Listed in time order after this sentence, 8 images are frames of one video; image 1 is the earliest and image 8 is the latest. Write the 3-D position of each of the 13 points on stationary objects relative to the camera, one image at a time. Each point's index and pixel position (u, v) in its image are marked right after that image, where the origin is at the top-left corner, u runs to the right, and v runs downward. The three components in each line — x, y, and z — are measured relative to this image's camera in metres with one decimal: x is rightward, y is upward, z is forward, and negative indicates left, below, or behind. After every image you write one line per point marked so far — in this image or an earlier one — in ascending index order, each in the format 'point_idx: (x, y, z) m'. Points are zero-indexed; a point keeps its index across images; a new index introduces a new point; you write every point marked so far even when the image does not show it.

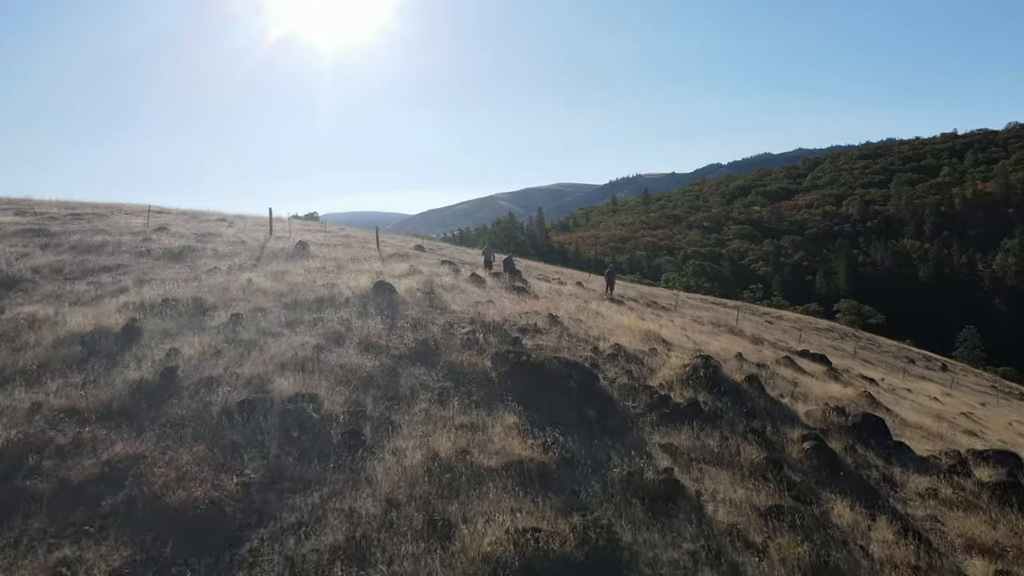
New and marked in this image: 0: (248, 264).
0: (-6.1, +0.6, +17.3) m
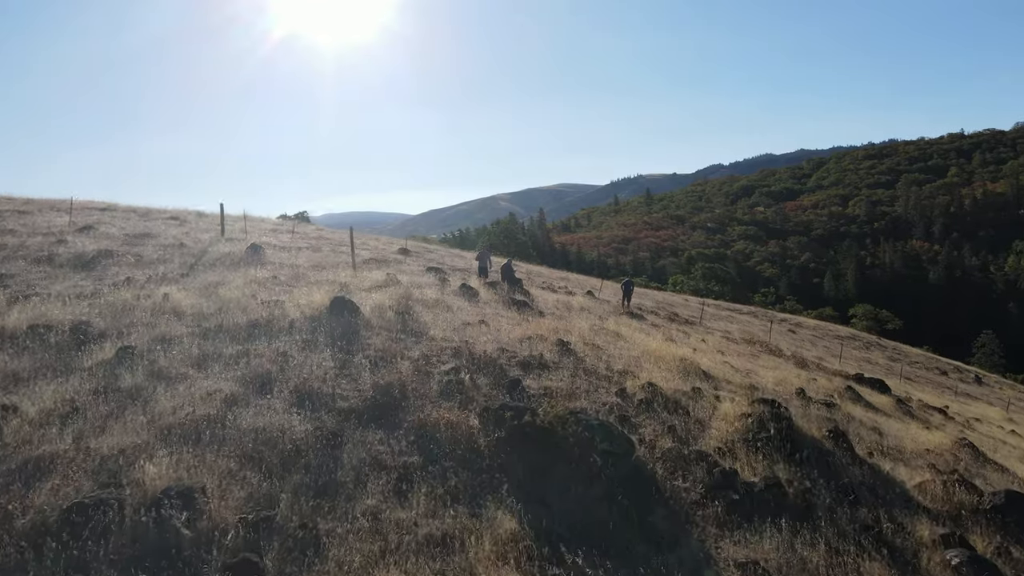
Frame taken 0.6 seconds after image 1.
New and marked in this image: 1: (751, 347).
0: (-6.1, +0.3, +13.6) m
1: (+6.3, -1.6, +19.6) m
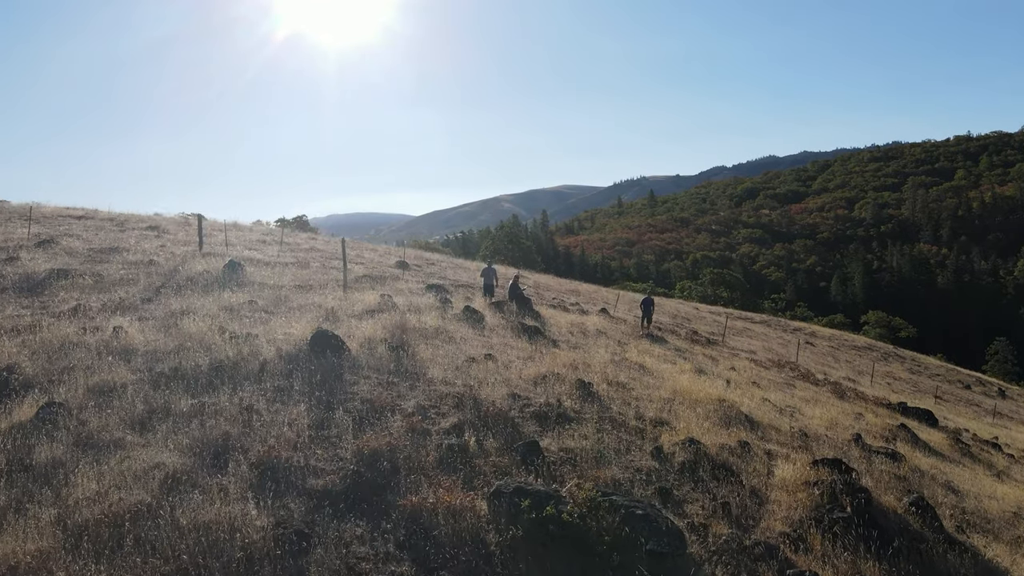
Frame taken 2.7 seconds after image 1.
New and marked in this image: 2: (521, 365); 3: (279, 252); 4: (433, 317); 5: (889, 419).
0: (-5.9, -0.2, +11.9) m
1: (+6.5, -2.0, +17.8) m
2: (+0.1, -1.2, +11.3) m
3: (-5.9, +0.9, +19.0) m
4: (-1.4, -0.5, +13.6) m
5: (+7.7, -2.7, +15.2) m
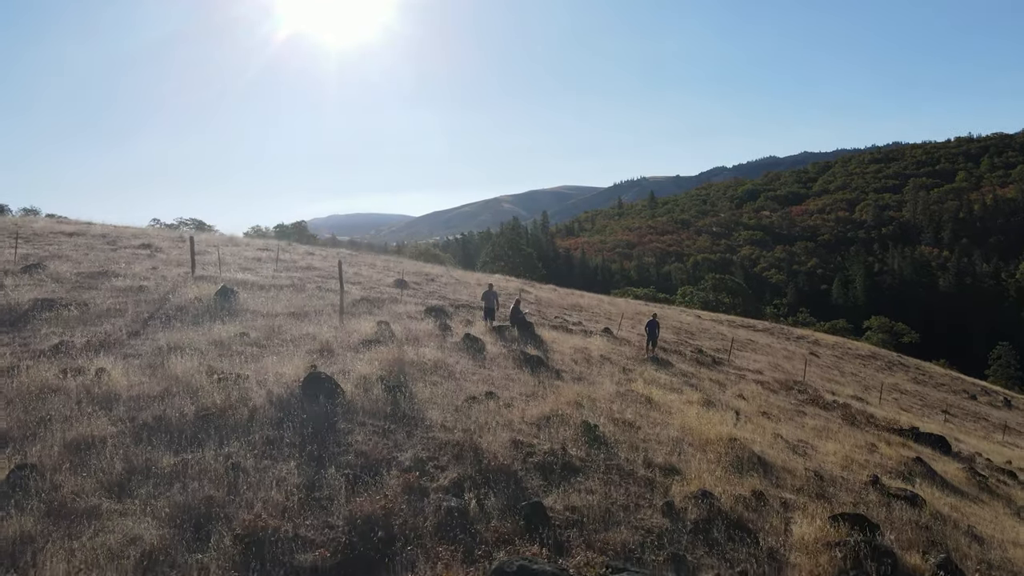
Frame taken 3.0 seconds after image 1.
0: (-5.9, -0.7, +11.4) m
1: (+6.5, -2.6, +17.3) m
2: (+0.2, -1.7, +10.9) m
3: (-5.9, +0.4, +18.5) m
4: (-1.4, -1.0, +13.1) m
5: (+7.7, -3.2, +14.7) m
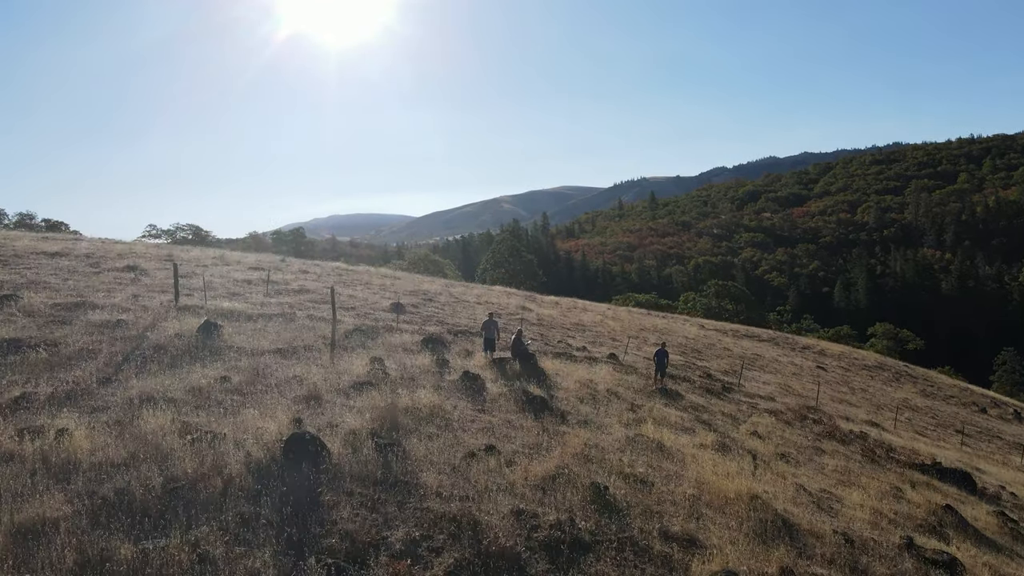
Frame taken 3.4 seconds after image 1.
0: (-5.8, -1.3, +10.5) m
1: (+6.6, -3.2, +16.5) m
2: (+0.2, -2.3, +10.0) m
3: (-5.9, -0.2, +17.7) m
4: (-1.4, -1.6, +12.2) m
5: (+7.7, -3.8, +13.9) m
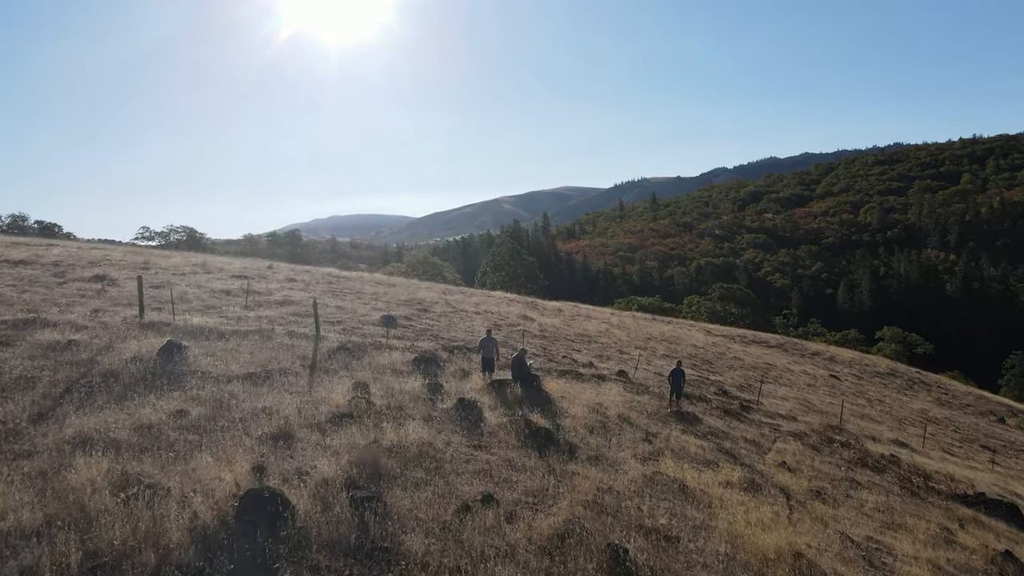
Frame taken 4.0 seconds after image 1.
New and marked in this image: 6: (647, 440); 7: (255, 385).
0: (-5.8, -1.5, +9.1) m
1: (+6.6, -3.4, +15.0) m
2: (+0.2, -2.5, +8.5) m
3: (-5.9, -0.5, +16.2) m
4: (-1.4, -1.9, +10.7) m
5: (+7.8, -4.0, +12.4) m
6: (+2.3, -2.5, +12.5) m
7: (-3.9, -1.4, +11.2) m
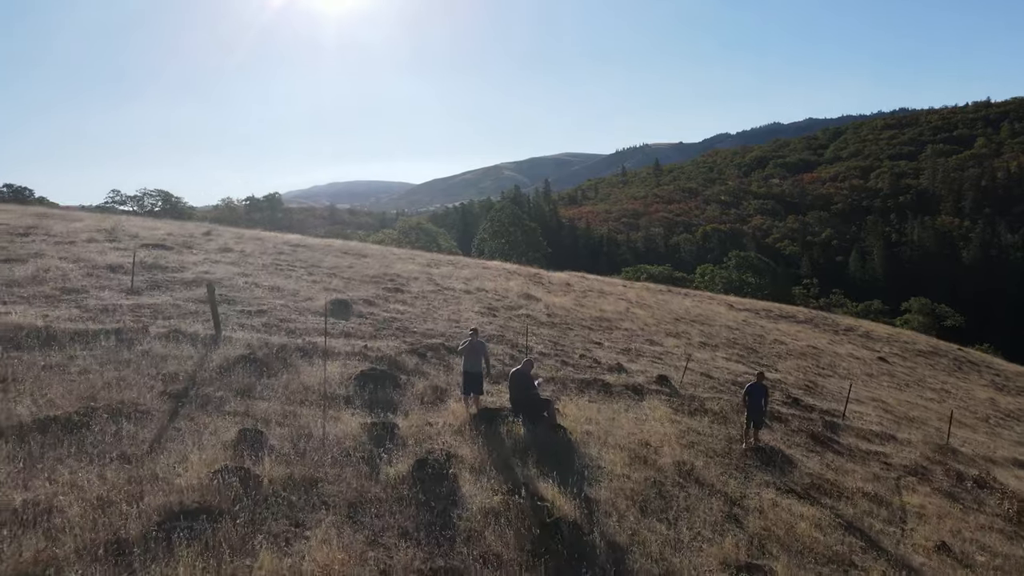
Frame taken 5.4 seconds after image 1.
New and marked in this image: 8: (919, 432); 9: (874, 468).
0: (-5.8, -1.5, +4.1) m
1: (+6.6, -3.1, +10.1) m
2: (+0.2, -2.5, +3.6) m
3: (-5.9, -0.1, +11.2) m
4: (-1.4, -1.8, +5.8) m
5: (+7.7, -3.8, +7.5) m
6: (+2.2, -2.3, +7.6) m
7: (-3.9, -1.3, +6.2) m
8: (+8.5, -3.0, +15.5) m
9: (+5.3, -2.6, +11.2) m
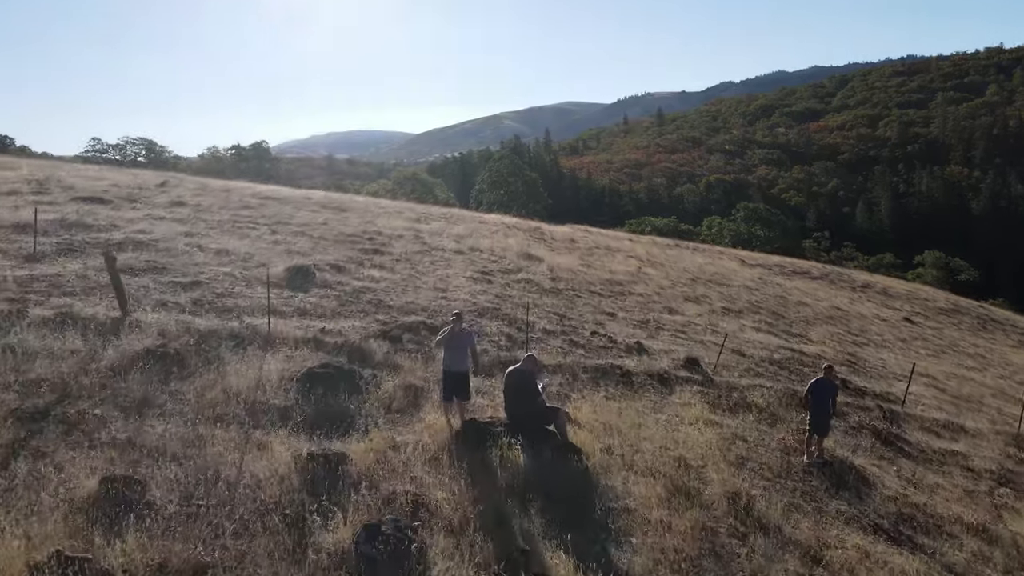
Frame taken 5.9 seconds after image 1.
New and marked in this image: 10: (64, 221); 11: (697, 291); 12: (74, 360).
0: (-5.9, -1.5, +1.9) m
1: (+6.5, -2.8, +7.9) m
2: (+0.2, -2.6, +1.4) m
3: (-5.9, +0.3, +8.8) m
4: (-1.4, -1.7, +3.6) m
5: (+7.7, -3.7, +5.4) m
6: (+2.2, -2.2, +5.4) m
7: (-3.9, -1.2, +4.0) m
8: (+8.4, -2.3, +13.3) m
9: (+5.3, -2.2, +9.0) m
10: (-6.8, +1.1, +11.6) m
11: (+4.9, -0.1, +19.7) m
12: (-3.8, -0.6, +6.6) m
